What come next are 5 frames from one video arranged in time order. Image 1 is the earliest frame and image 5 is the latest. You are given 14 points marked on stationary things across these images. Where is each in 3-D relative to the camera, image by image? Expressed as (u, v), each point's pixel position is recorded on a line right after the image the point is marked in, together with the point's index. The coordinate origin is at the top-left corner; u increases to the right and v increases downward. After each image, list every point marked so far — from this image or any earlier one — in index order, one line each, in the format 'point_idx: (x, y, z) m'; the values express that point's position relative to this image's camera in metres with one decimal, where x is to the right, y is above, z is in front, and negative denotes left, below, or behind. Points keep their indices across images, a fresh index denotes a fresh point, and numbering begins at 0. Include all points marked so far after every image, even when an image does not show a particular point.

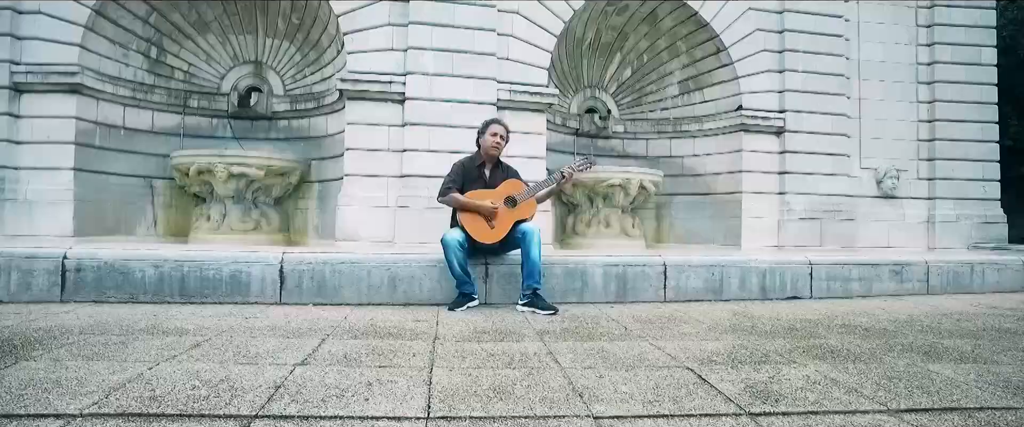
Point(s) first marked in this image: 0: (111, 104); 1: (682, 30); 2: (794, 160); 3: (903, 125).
0: (-5.2, +1.4, +7.8) m
1: (+2.5, +2.8, +9.3) m
2: (+4.1, +0.8, +9.0) m
3: (+6.1, +1.4, +9.6) m
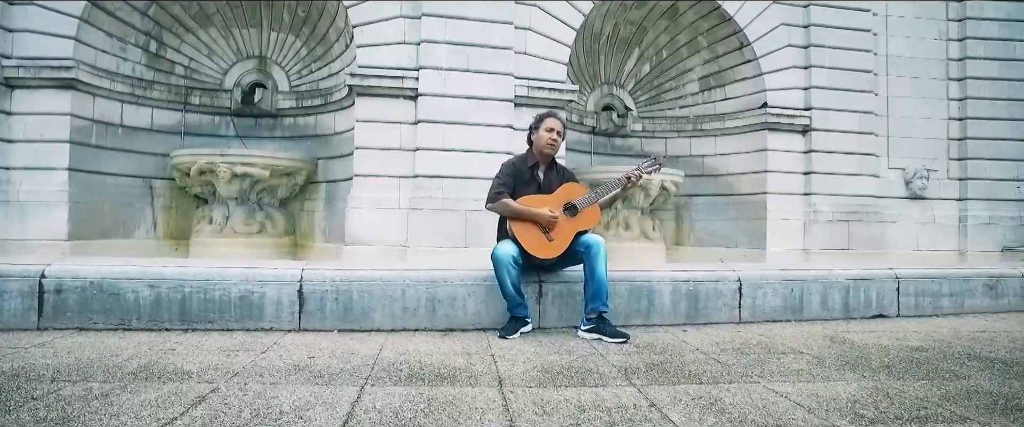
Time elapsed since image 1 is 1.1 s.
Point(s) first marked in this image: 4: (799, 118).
0: (-4.9, +1.4, +7.3) m
1: (+2.8, +2.8, +8.8) m
2: (+4.4, +0.8, +8.5) m
3: (+6.4, +1.4, +9.1) m
4: (+3.9, +1.3, +8.4) m
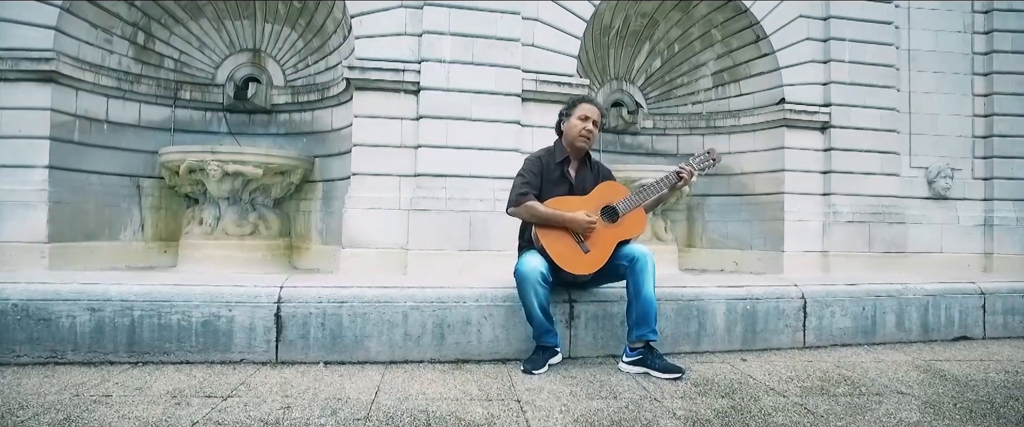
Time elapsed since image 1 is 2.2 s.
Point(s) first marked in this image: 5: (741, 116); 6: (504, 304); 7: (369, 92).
0: (-4.8, +1.4, +6.8) m
1: (+2.9, +2.7, +8.3) m
2: (+4.5, +0.7, +7.9) m
3: (+6.5, +1.3, +8.6) m
4: (+4.0, +1.3, +7.8) m
5: (+3.2, +1.3, +8.2) m
6: (0.0, -0.5, +3.0) m
7: (-1.5, +1.3, +6.3) m
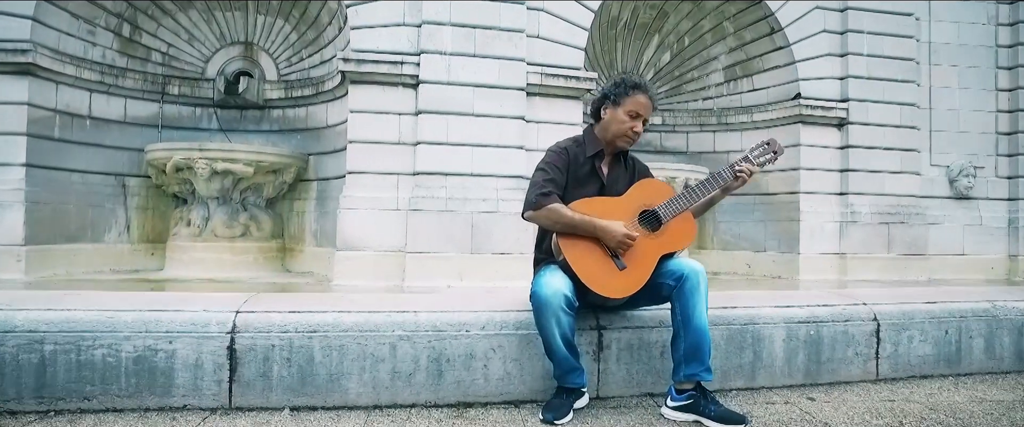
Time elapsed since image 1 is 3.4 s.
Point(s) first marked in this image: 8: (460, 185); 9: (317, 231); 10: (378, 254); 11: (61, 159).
0: (-4.8, +1.4, +6.4) m
1: (+2.9, +2.7, +7.8) m
2: (+4.5, +0.7, +7.5) m
3: (+6.5, +1.3, +8.1) m
4: (+4.1, +1.3, +7.4) m
5: (+3.2, +1.3, +7.8) m
6: (0.0, -0.5, +2.6) m
7: (-1.5, +1.3, +5.9) m
8: (-0.5, +0.3, +5.8) m
9: (-2.3, -0.2, +6.8) m
10: (-1.3, -0.4, +5.7) m
11: (-4.8, +0.6, +6.3) m
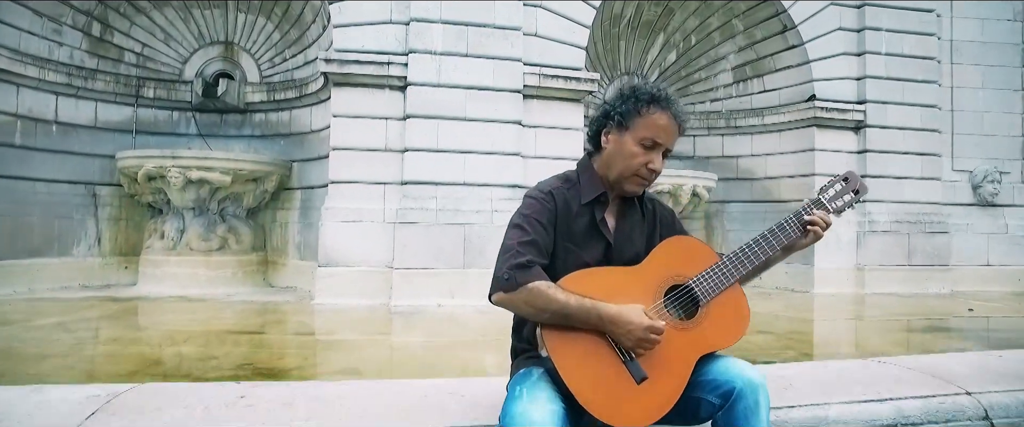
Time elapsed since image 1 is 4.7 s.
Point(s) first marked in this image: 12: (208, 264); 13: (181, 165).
0: (-4.8, +1.2, +5.8) m
1: (+2.9, +2.6, +7.2) m
2: (+4.5, +0.6, +6.9) m
3: (+6.5, +1.2, +7.5) m
4: (+4.0, +1.1, +6.8) m
5: (+3.2, +1.2, +7.2) m
6: (-0.1, -0.6, +2.0) m
7: (-1.5, +1.1, +5.3) m
8: (-0.6, +0.1, +5.2) m
9: (-2.3, -0.4, +6.3) m
10: (-1.4, -0.6, +5.1) m
11: (-4.9, +0.4, +5.7) m
12: (-3.2, -0.5, +5.9) m
13: (-3.2, +0.4, +5.4) m
